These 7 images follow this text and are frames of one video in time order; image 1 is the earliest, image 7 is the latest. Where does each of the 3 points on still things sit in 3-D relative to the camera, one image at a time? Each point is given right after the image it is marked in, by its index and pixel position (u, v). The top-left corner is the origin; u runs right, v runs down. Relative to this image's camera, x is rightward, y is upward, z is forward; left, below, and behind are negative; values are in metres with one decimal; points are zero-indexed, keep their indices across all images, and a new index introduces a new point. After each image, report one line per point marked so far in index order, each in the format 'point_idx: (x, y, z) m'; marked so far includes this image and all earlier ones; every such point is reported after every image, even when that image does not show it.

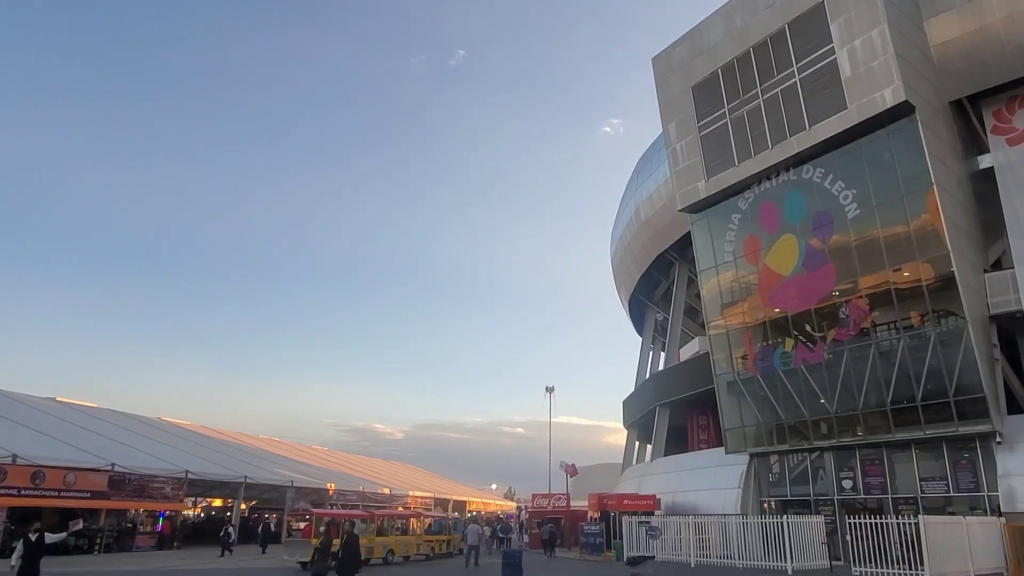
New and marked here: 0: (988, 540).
0: (+12.5, -6.6, +19.9) m
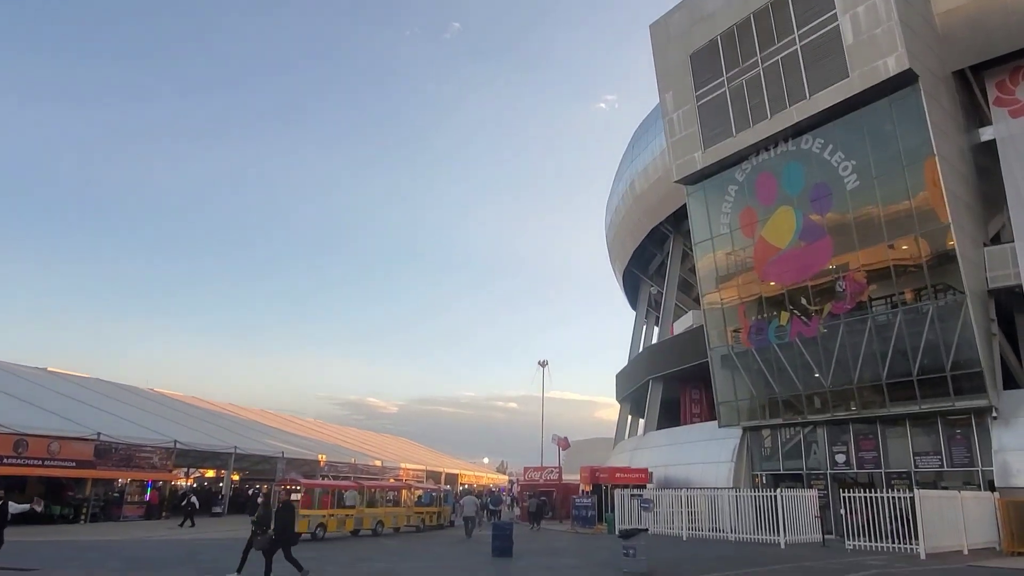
0: (+12.3, -5.9, +19.7) m
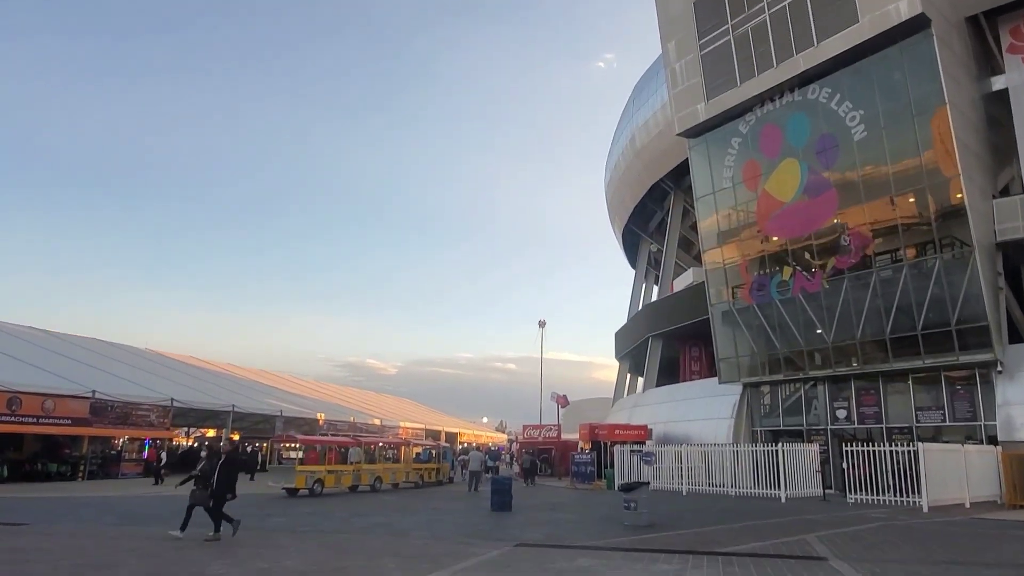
0: (+12.3, -4.7, +19.6) m
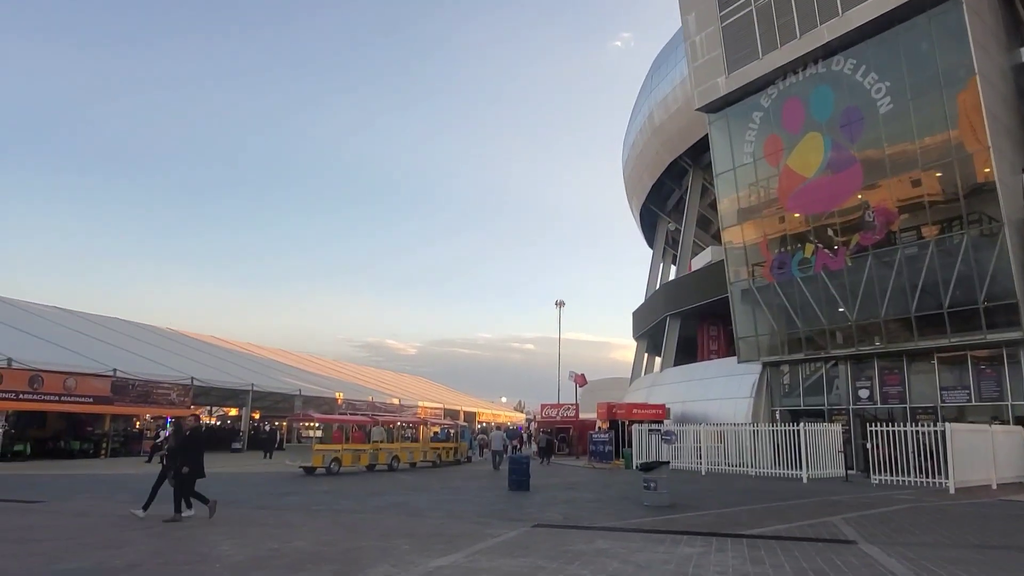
0: (+12.7, -4.1, +19.1) m
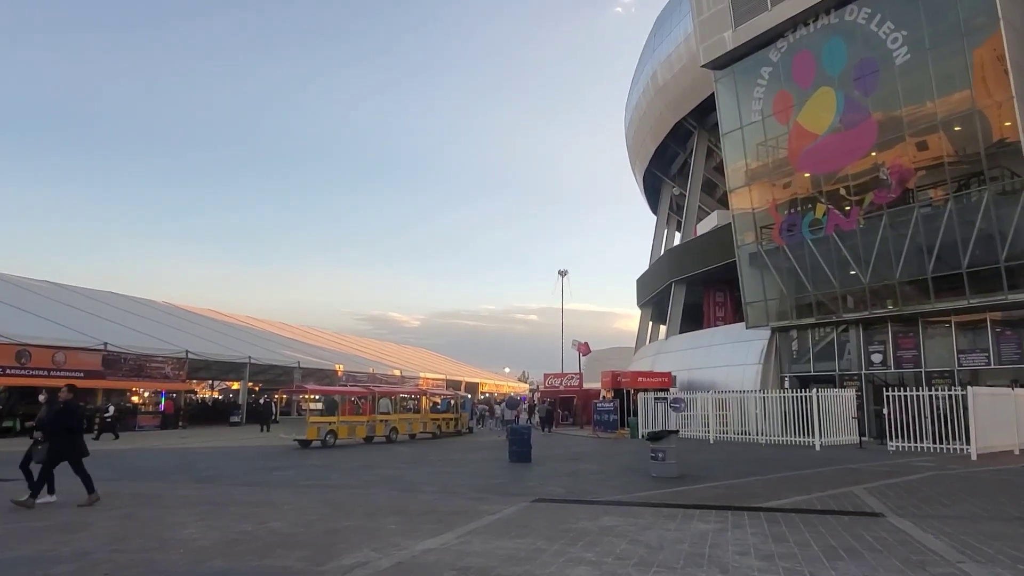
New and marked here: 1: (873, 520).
0: (+12.7, -3.0, +18.4) m
1: (+4.0, -2.6, +8.4) m
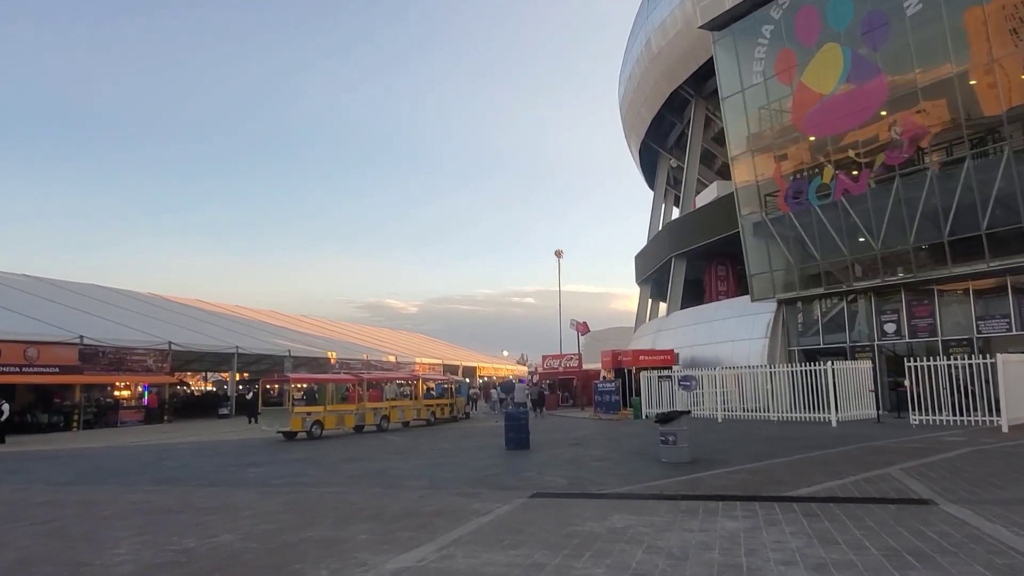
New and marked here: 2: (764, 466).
0: (+12.7, -2.1, +17.2) m
1: (+4.0, -2.1, +7.3) m
2: (+3.6, -2.5, +10.8) m
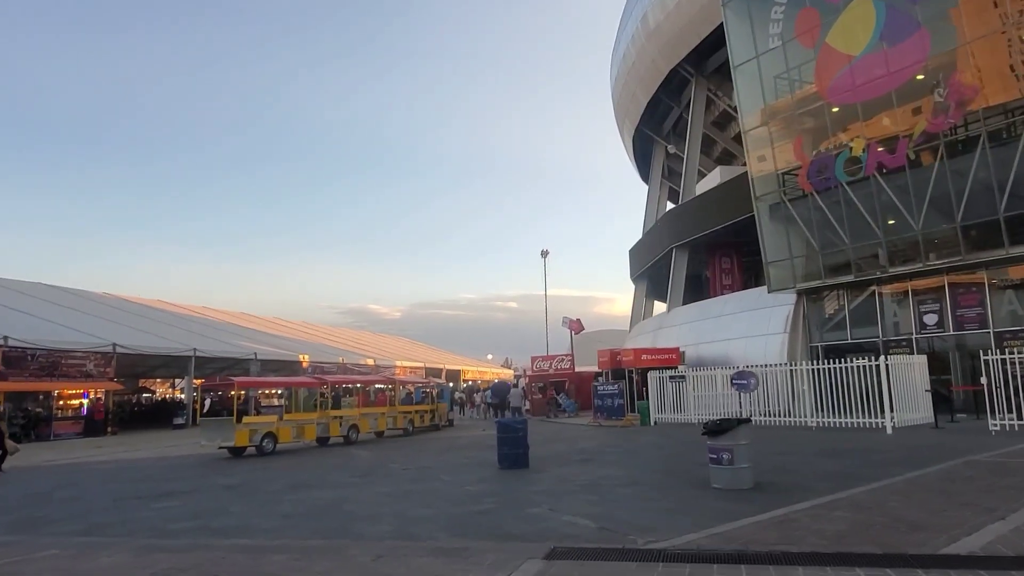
0: (+12.5, -1.7, +14.4) m
1: (+4.1, -1.7, +4.3) m
2: (+3.6, -2.1, +7.8) m
